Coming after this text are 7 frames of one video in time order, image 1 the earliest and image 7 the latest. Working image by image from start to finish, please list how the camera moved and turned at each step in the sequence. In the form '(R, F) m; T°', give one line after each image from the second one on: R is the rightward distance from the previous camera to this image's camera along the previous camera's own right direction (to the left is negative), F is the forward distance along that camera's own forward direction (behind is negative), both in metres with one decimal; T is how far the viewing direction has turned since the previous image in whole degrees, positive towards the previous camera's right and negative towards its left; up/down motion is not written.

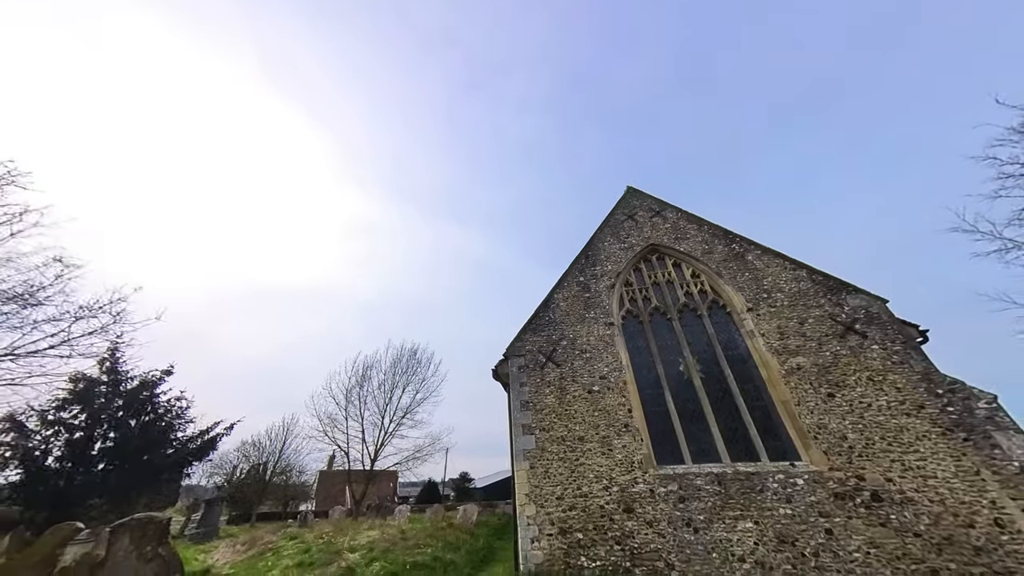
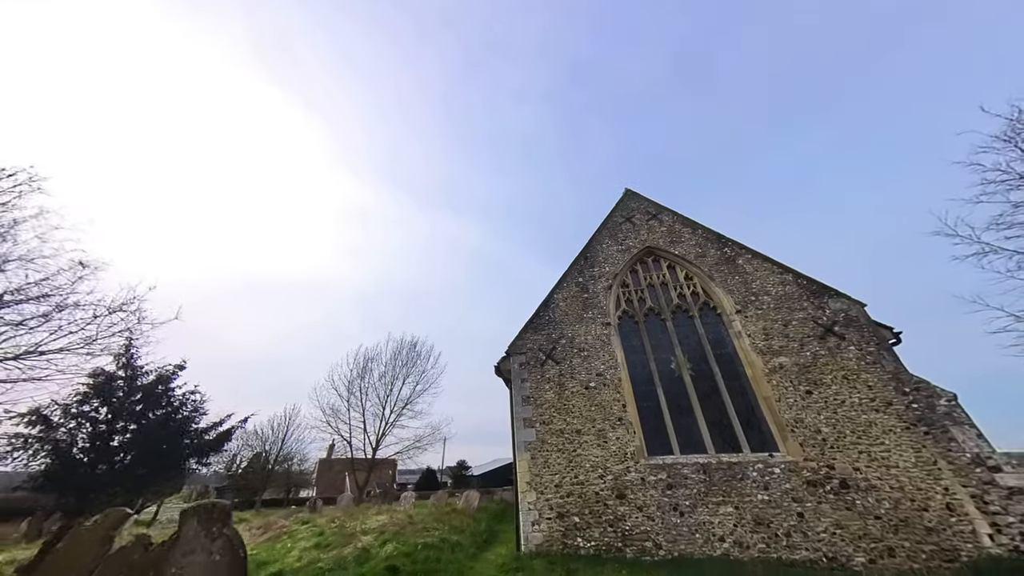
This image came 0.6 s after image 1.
(-0.1, -0.6) m; 0°
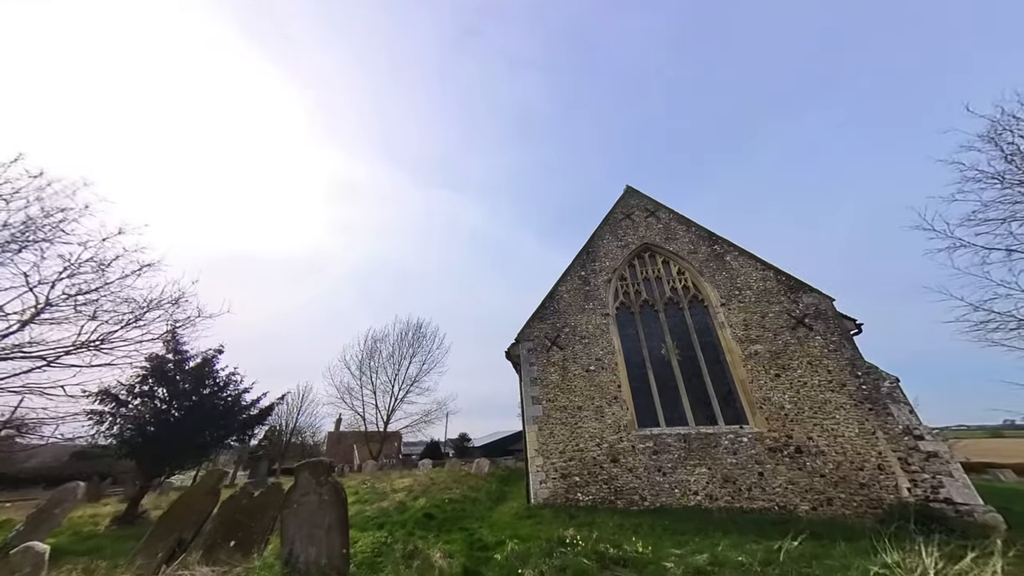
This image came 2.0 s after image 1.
(-0.2, -1.4) m; 0°
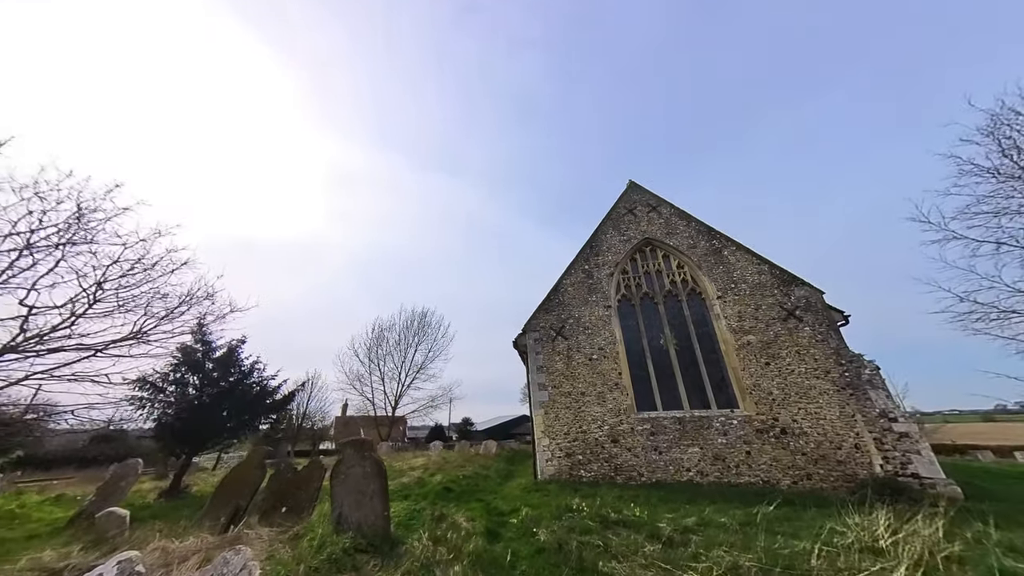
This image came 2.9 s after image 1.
(-0.2, -0.7) m; 0°
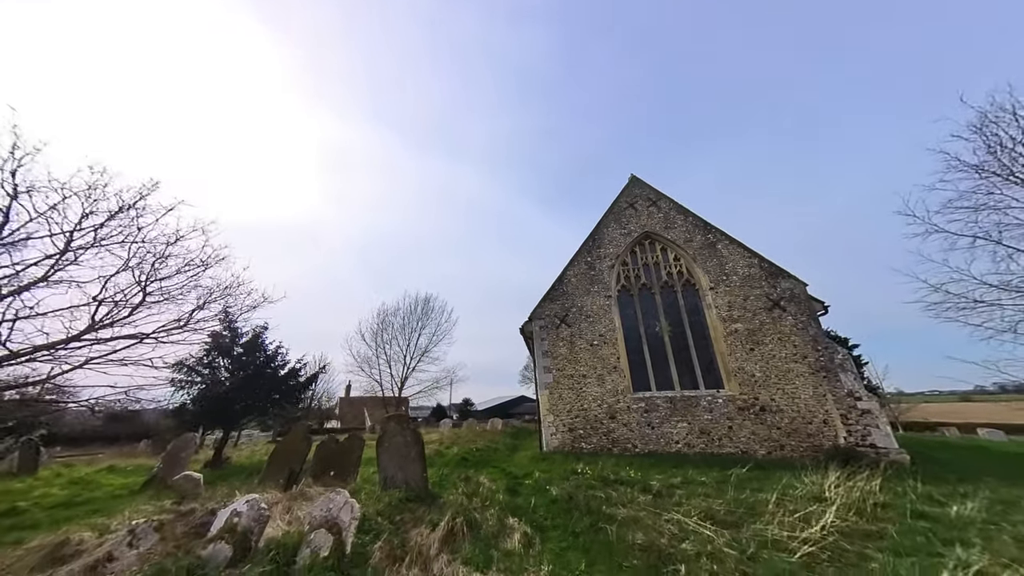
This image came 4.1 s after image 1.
(-0.3, -1.0) m; 0°
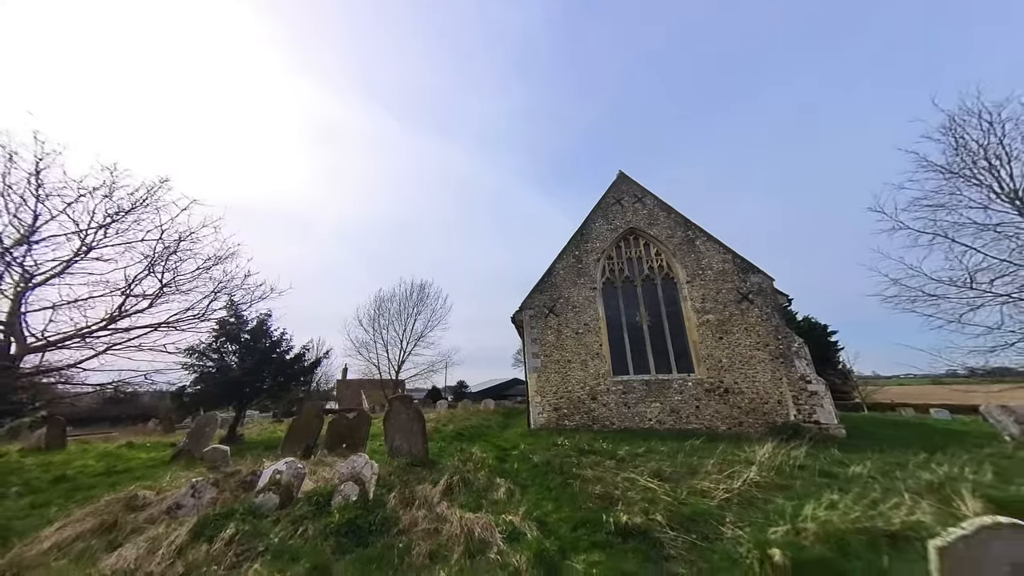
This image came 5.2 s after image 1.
(+0.1, -1.0) m; +1°
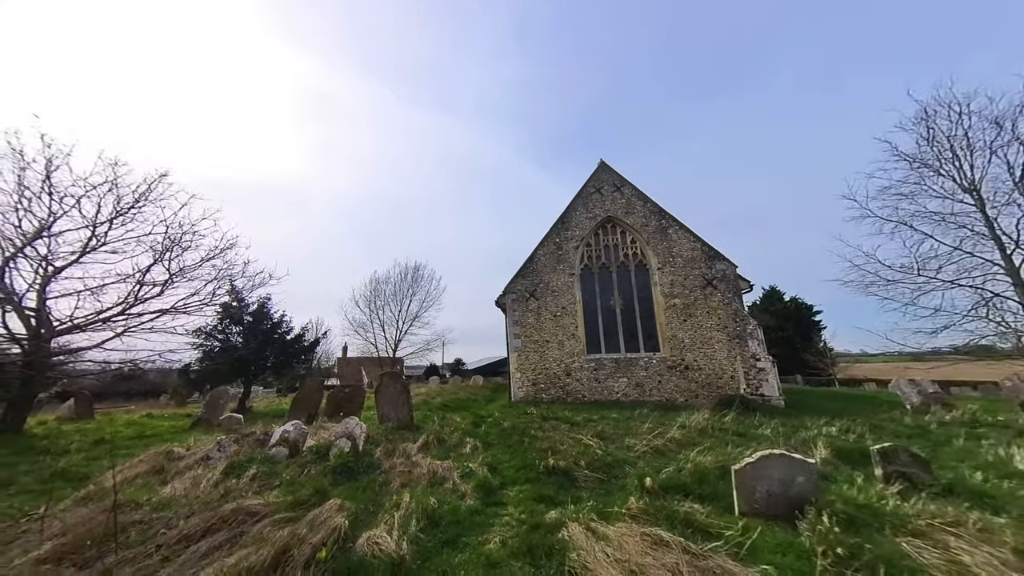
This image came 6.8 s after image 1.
(+0.5, -1.1) m; 0°
